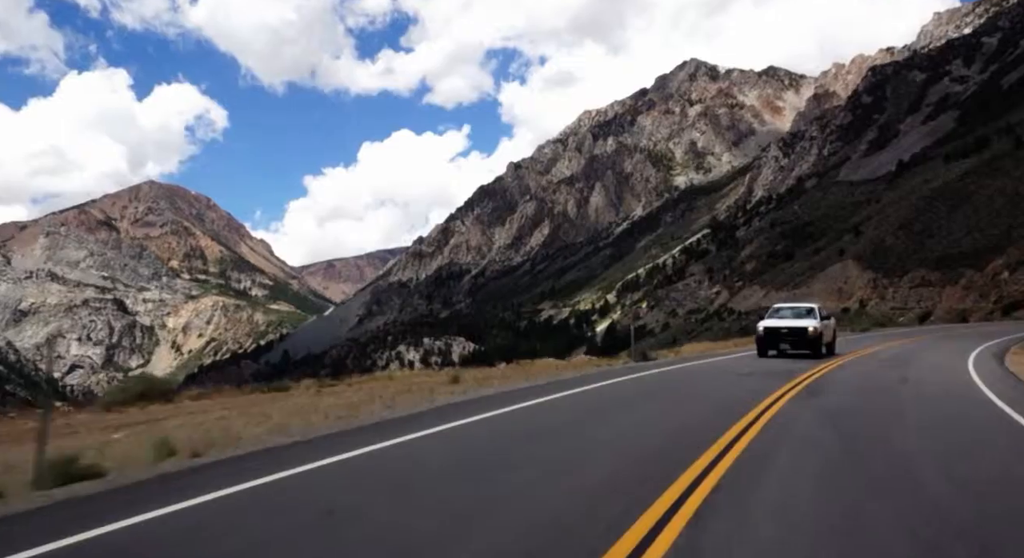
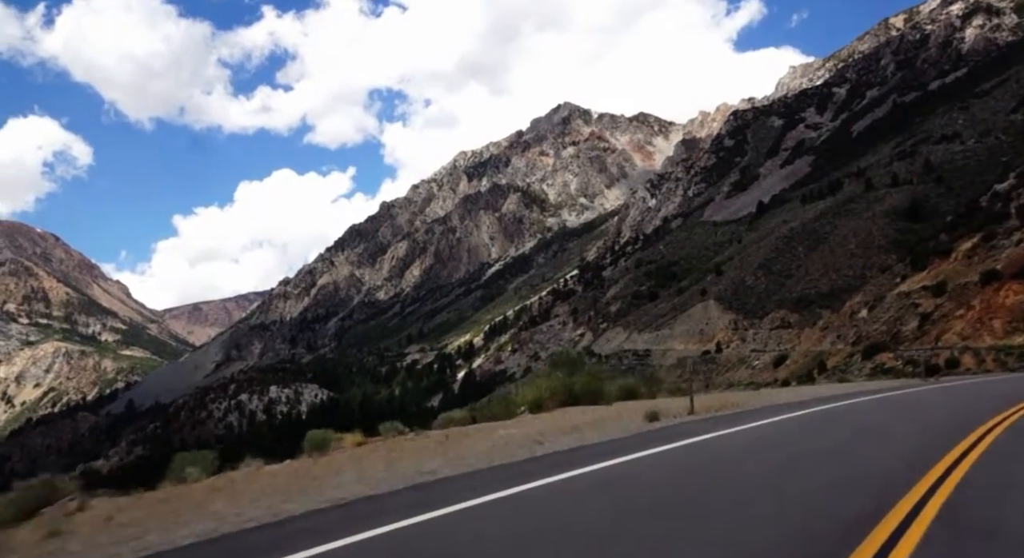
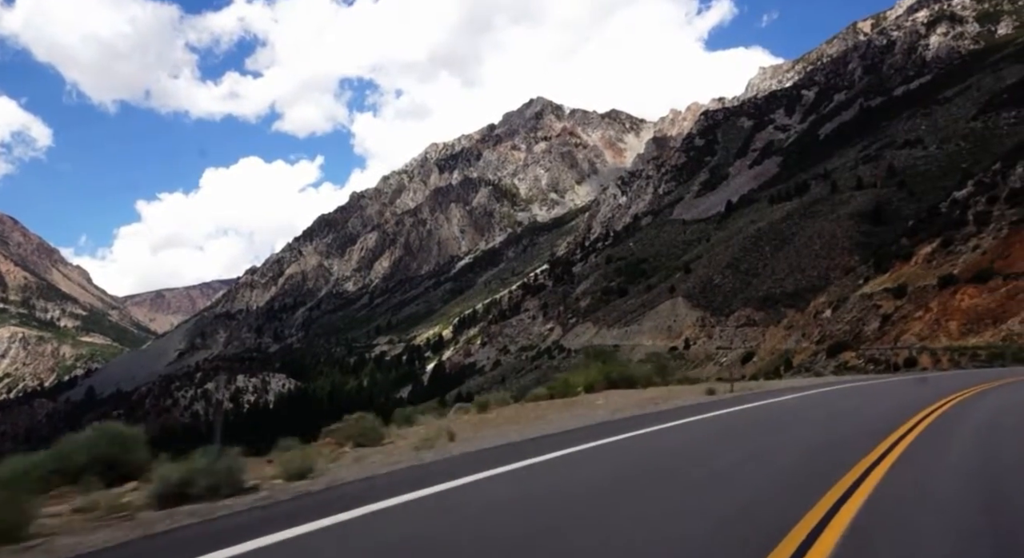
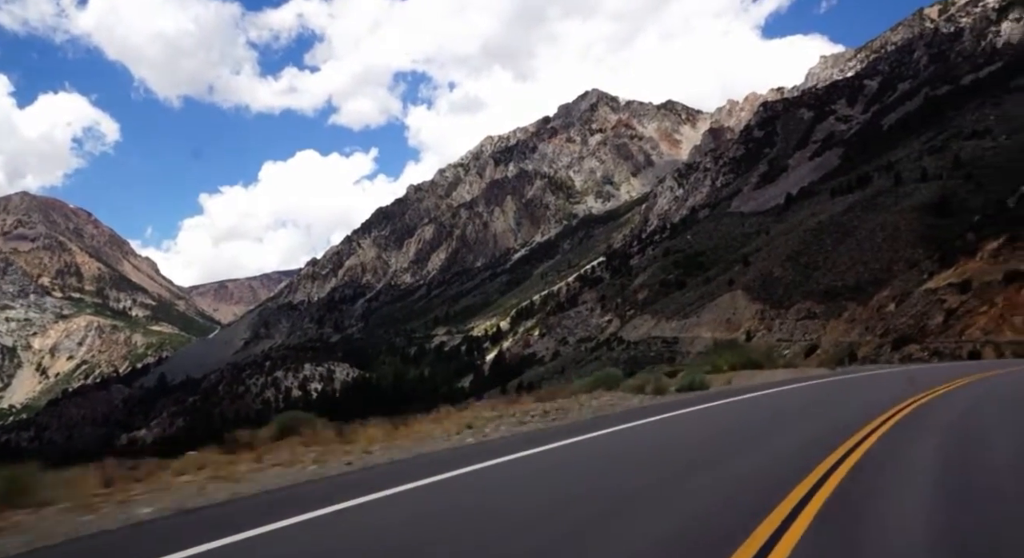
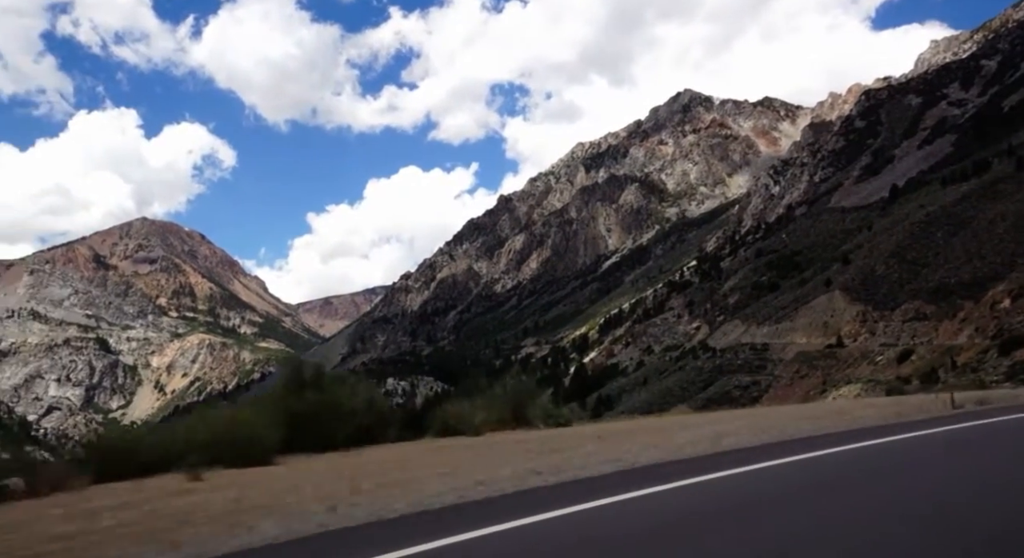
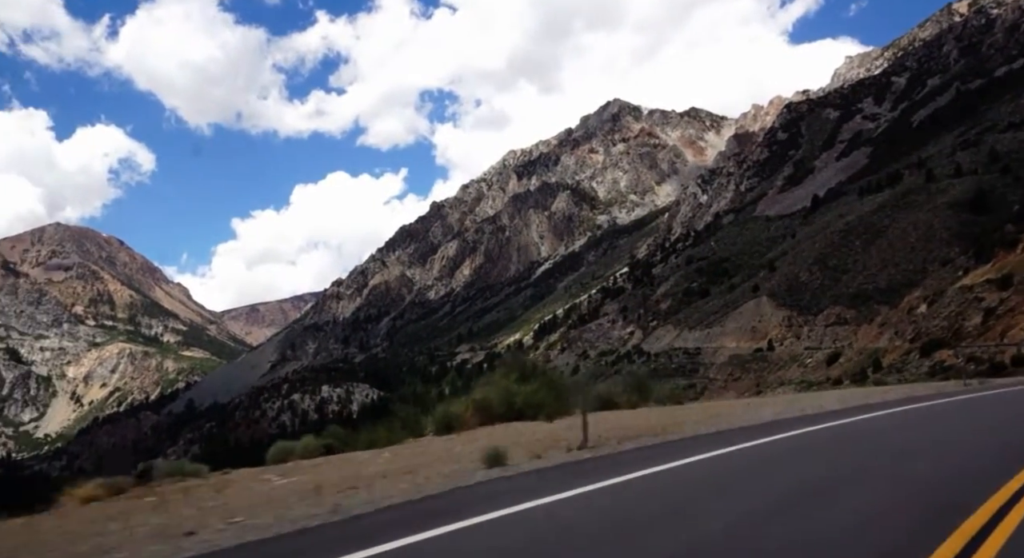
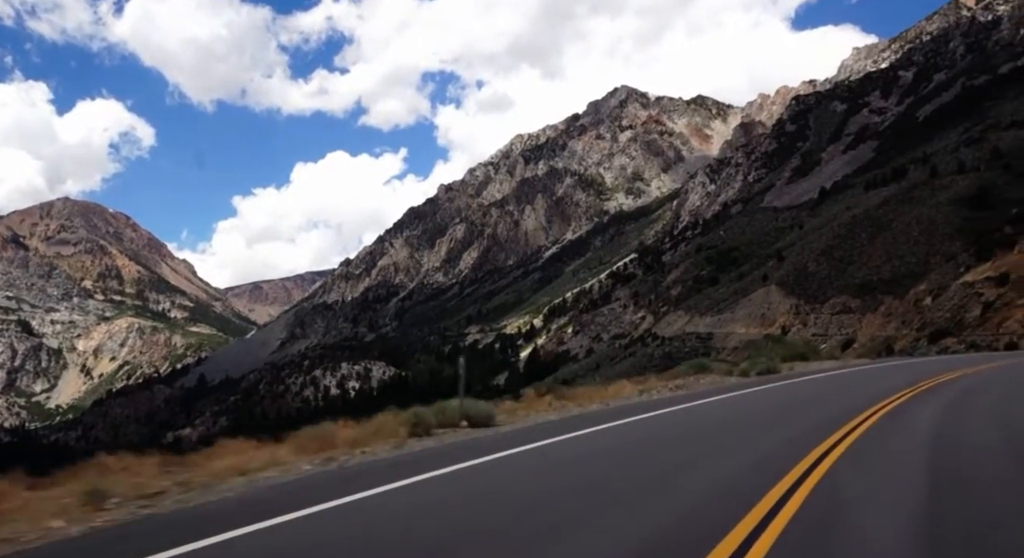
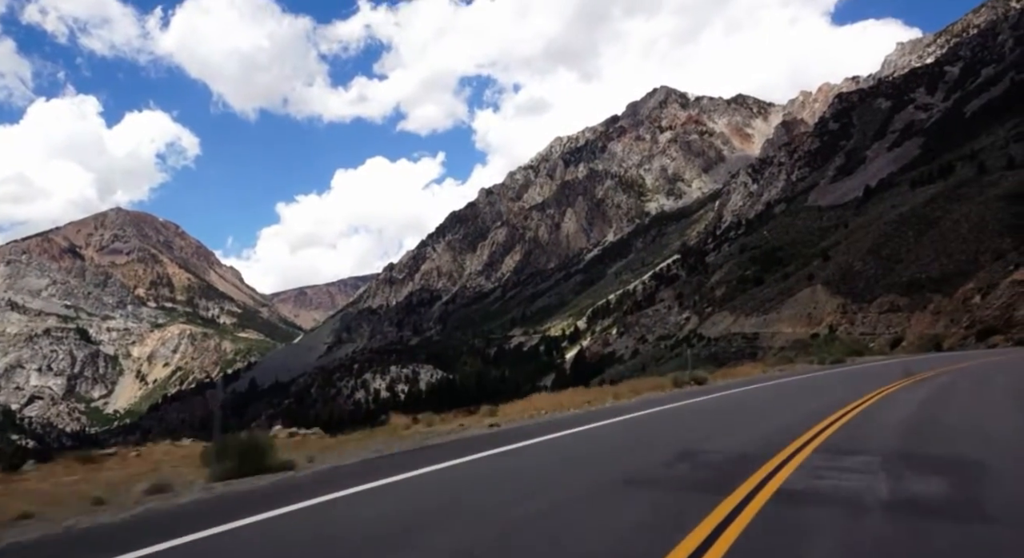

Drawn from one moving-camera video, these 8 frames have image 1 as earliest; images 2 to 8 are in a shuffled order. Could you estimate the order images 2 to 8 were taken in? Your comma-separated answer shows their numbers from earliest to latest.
8, 7, 4, 3, 2, 6, 5
